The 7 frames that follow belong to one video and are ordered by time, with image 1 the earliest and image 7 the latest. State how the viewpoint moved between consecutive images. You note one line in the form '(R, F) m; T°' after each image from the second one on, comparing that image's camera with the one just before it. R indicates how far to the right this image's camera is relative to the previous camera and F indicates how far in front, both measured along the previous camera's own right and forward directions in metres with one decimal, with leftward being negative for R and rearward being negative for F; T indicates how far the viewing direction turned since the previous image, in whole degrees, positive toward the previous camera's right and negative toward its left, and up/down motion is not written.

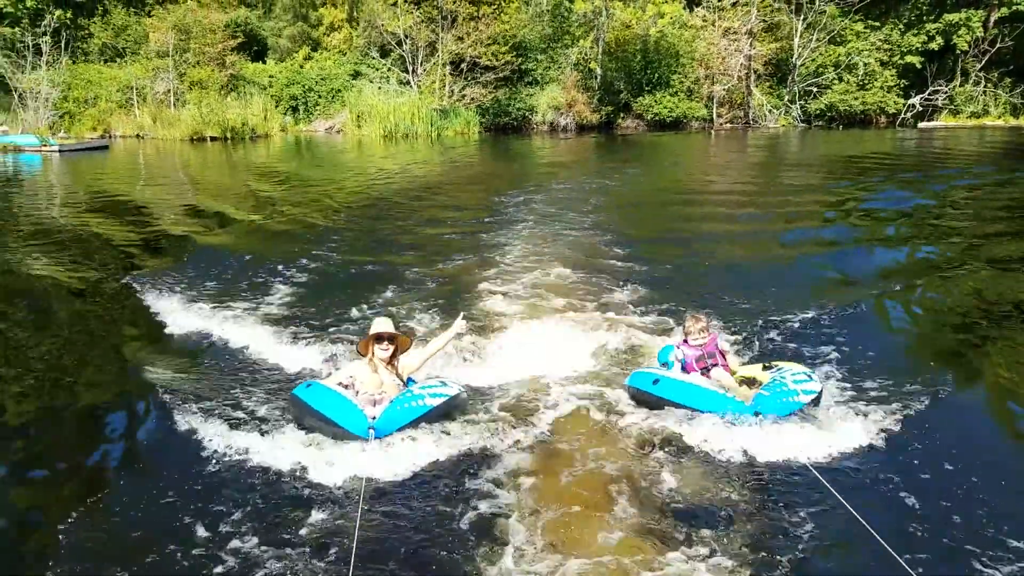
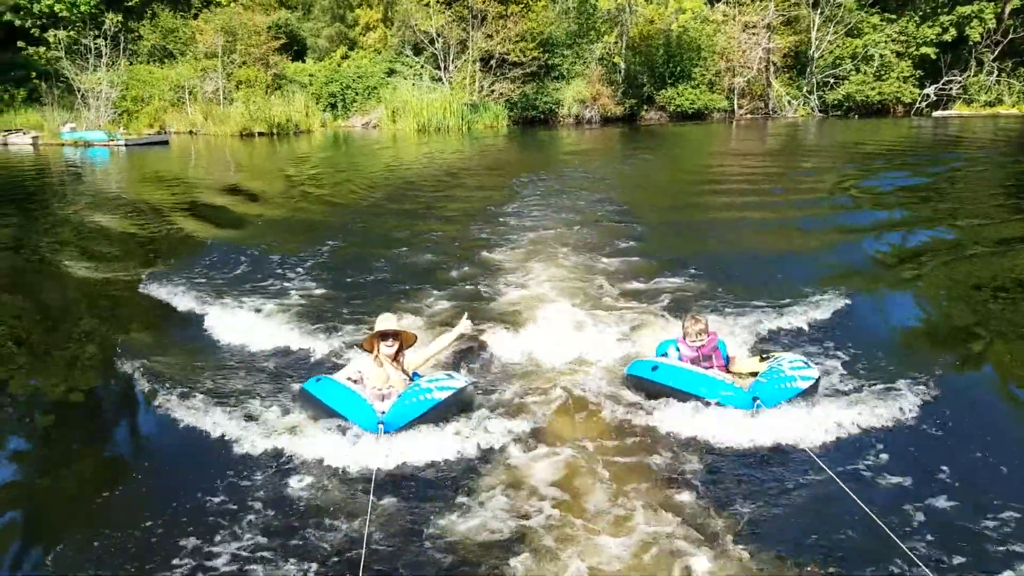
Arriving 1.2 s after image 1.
(+0.1, -0.9) m; -2°
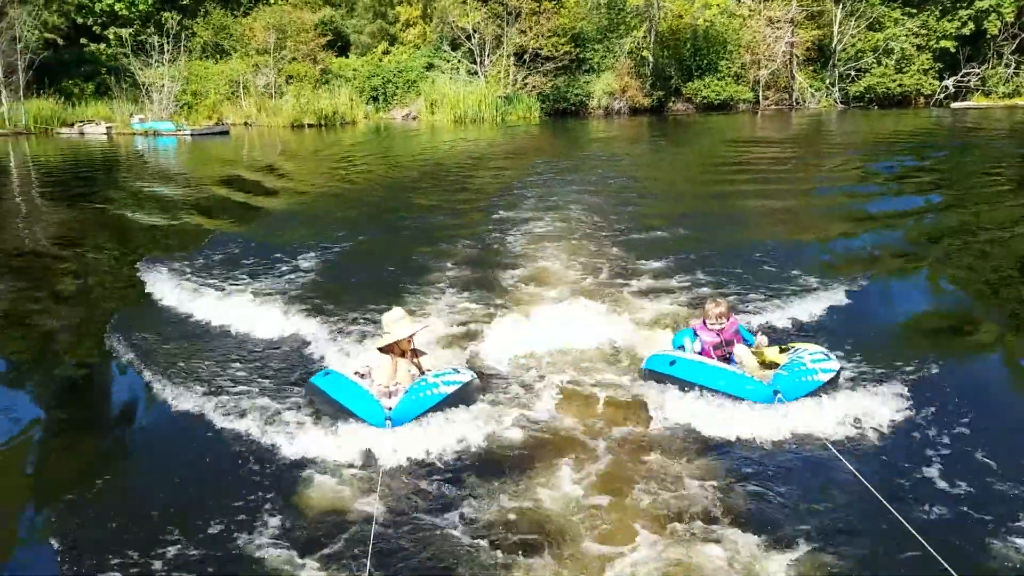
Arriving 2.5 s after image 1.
(+0.1, -1.0) m; -2°
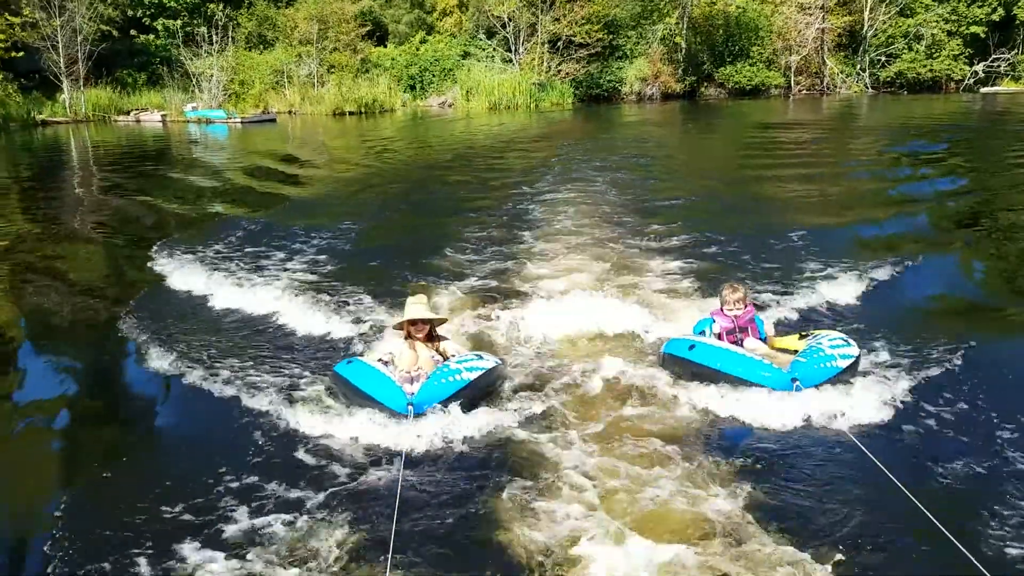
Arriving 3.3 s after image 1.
(+0.1, -0.6) m; -2°
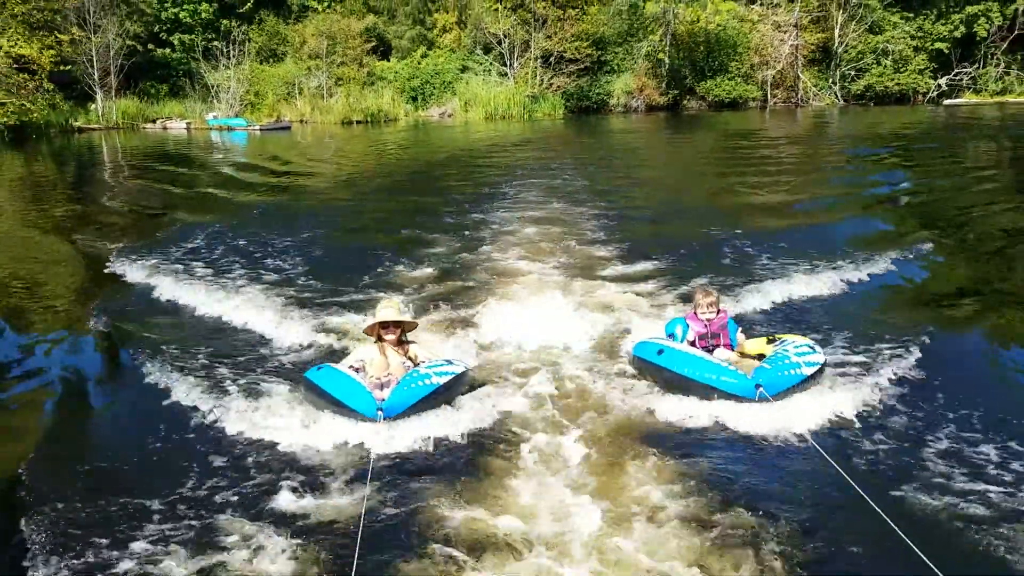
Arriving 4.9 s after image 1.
(+0.1, -1.4) m; 0°
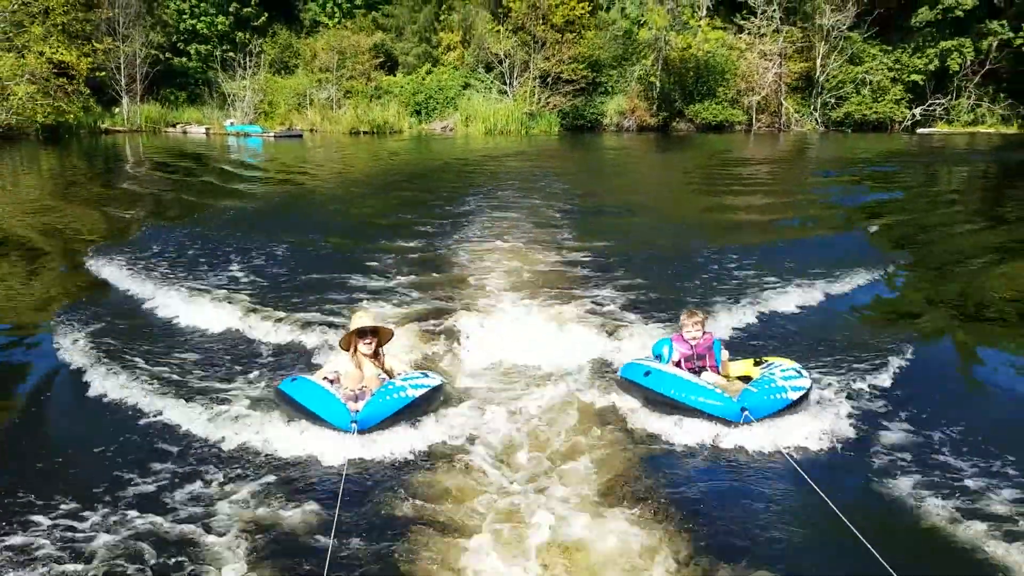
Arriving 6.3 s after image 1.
(+0.1, -1.1) m; 0°
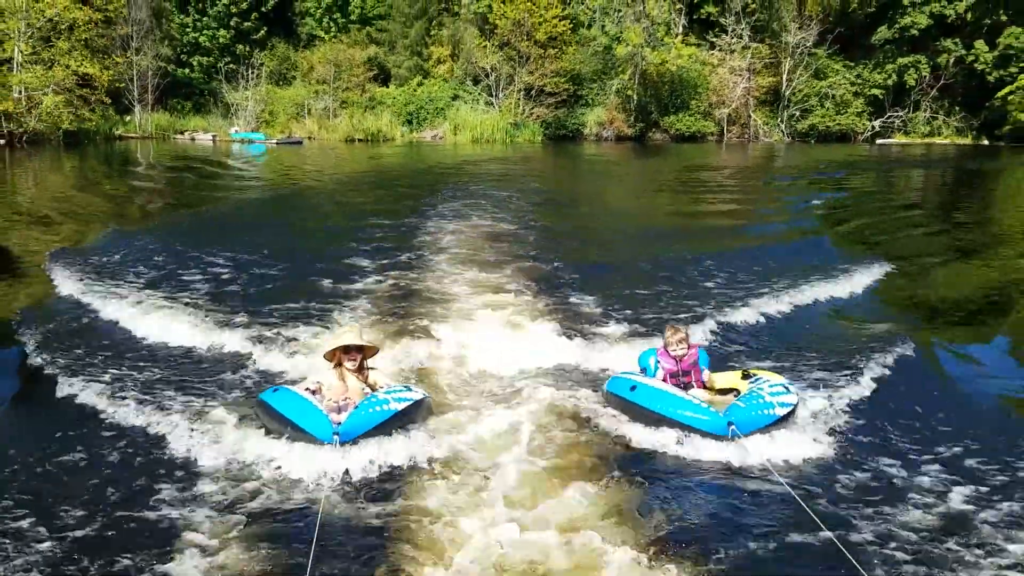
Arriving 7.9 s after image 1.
(+0.2, -1.4) m; 0°
